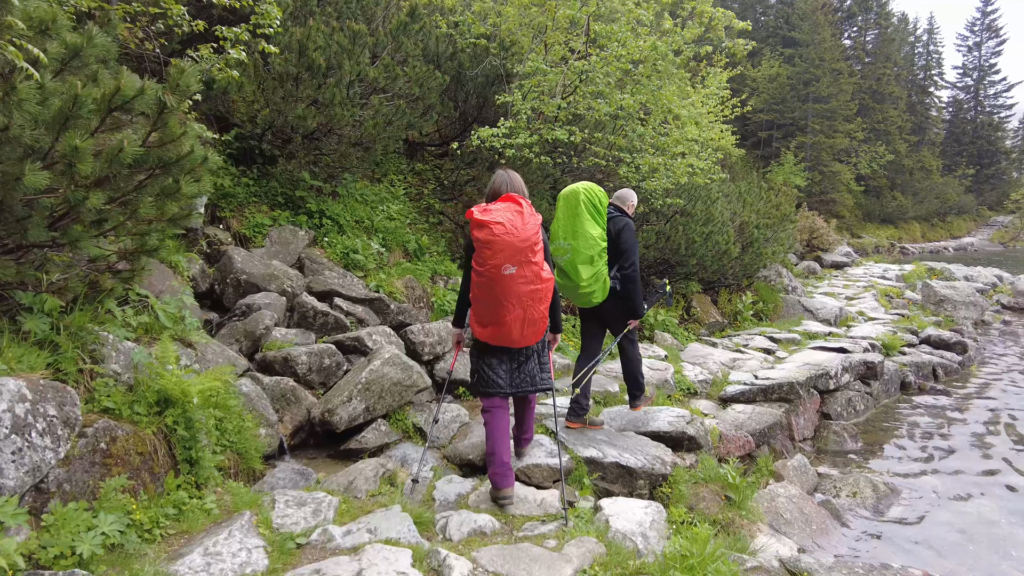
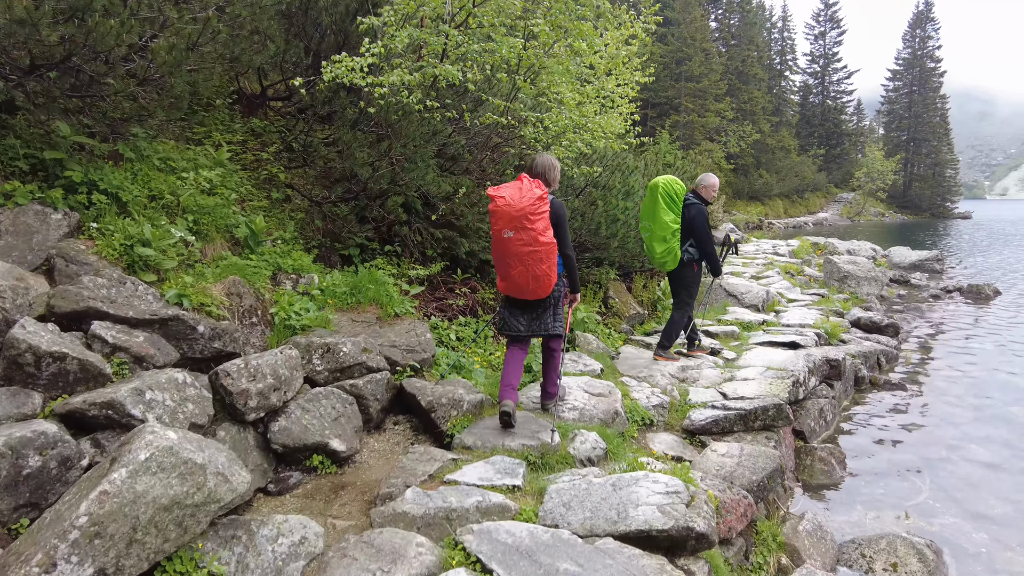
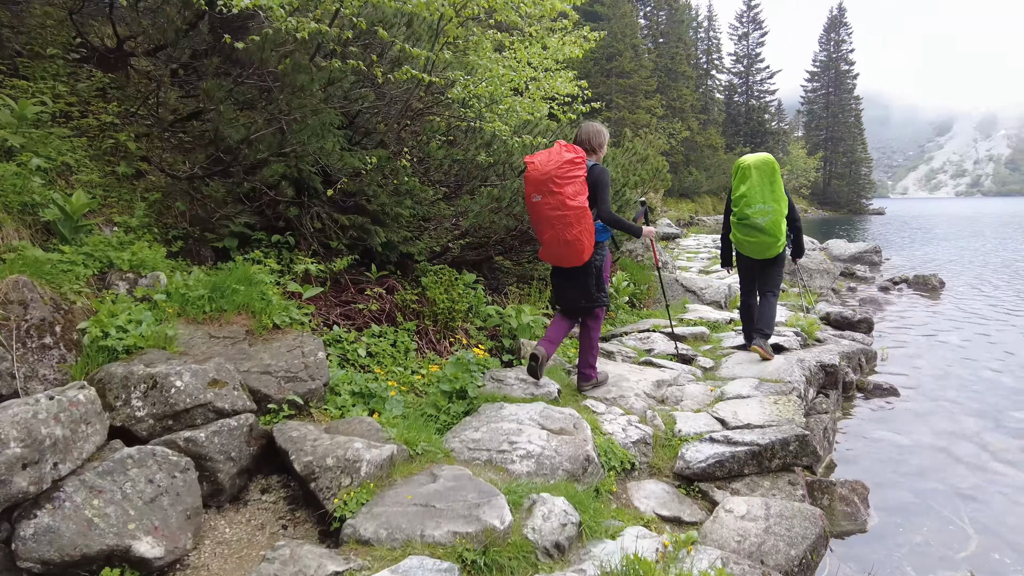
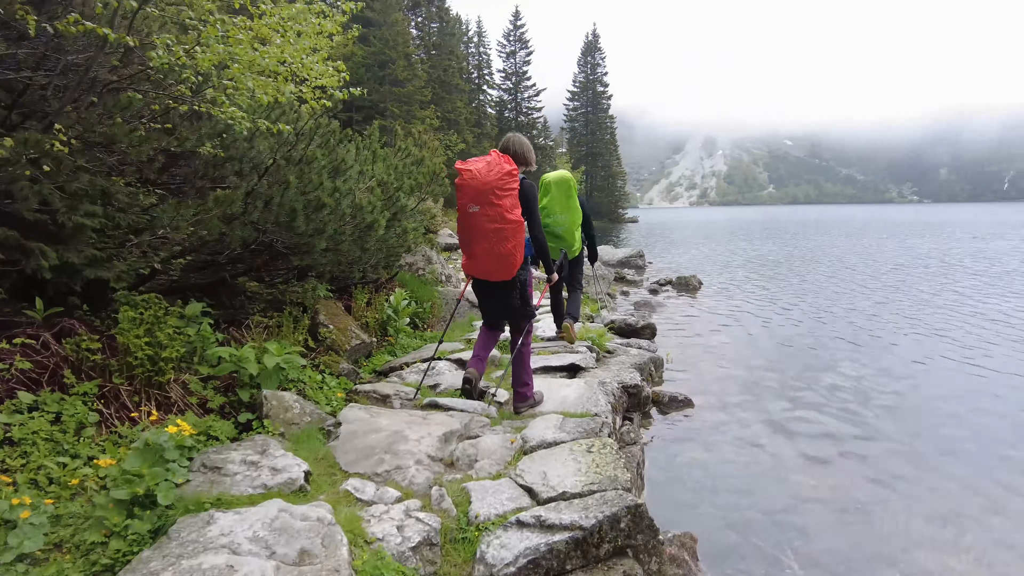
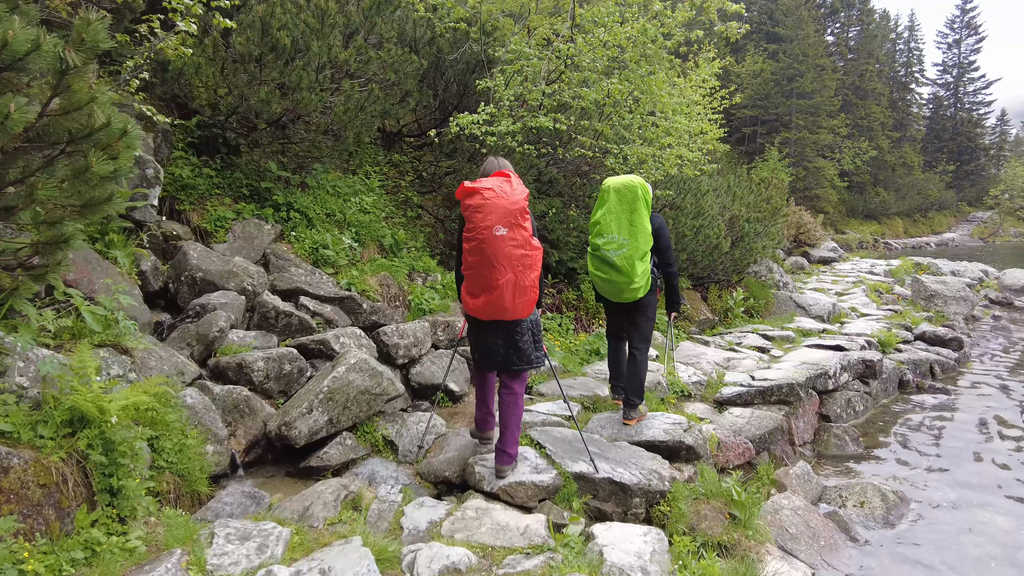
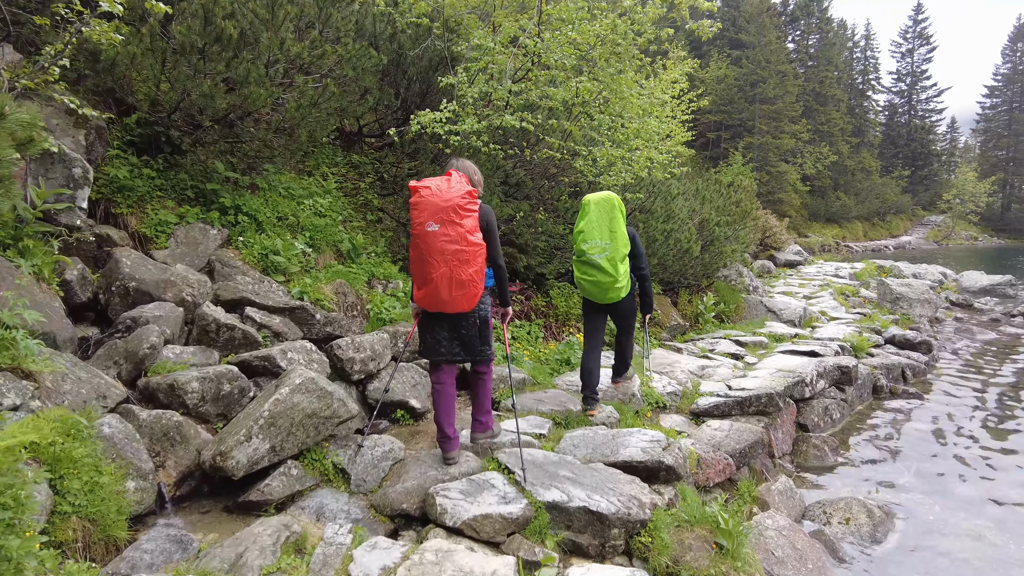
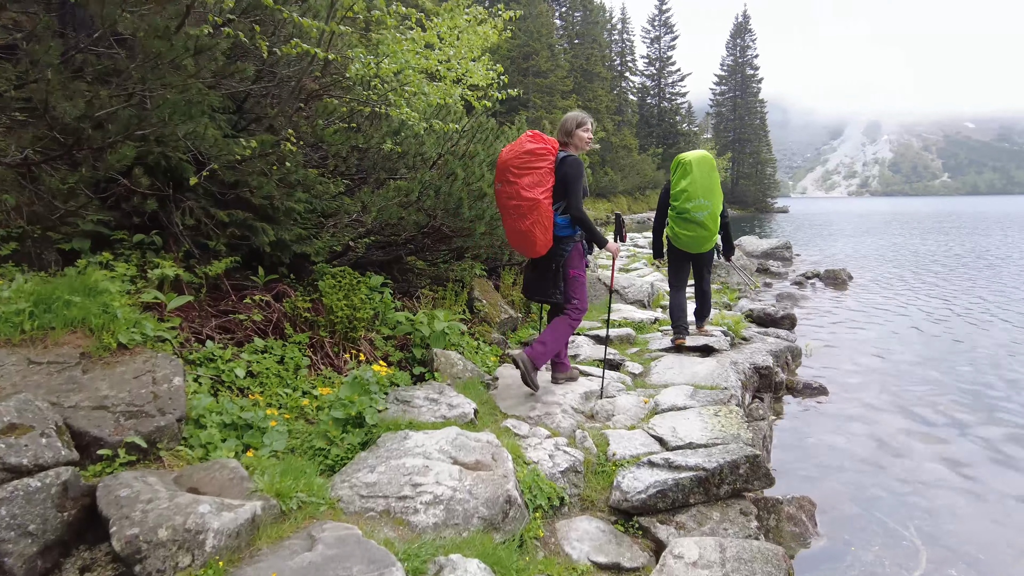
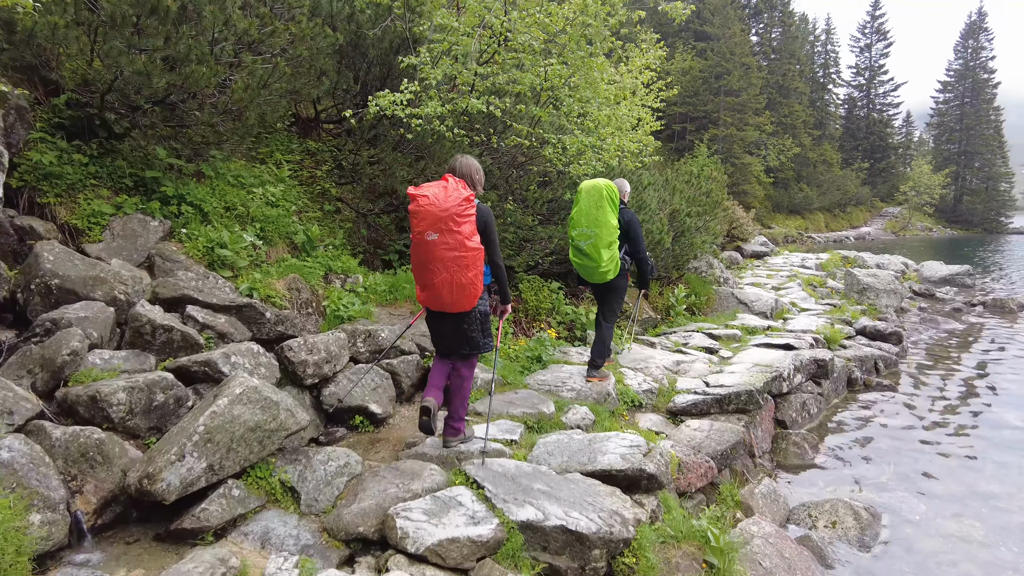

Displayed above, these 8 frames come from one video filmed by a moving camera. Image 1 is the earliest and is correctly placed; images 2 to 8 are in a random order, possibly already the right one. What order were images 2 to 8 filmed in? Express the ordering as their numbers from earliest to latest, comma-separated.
5, 6, 8, 2, 3, 7, 4
